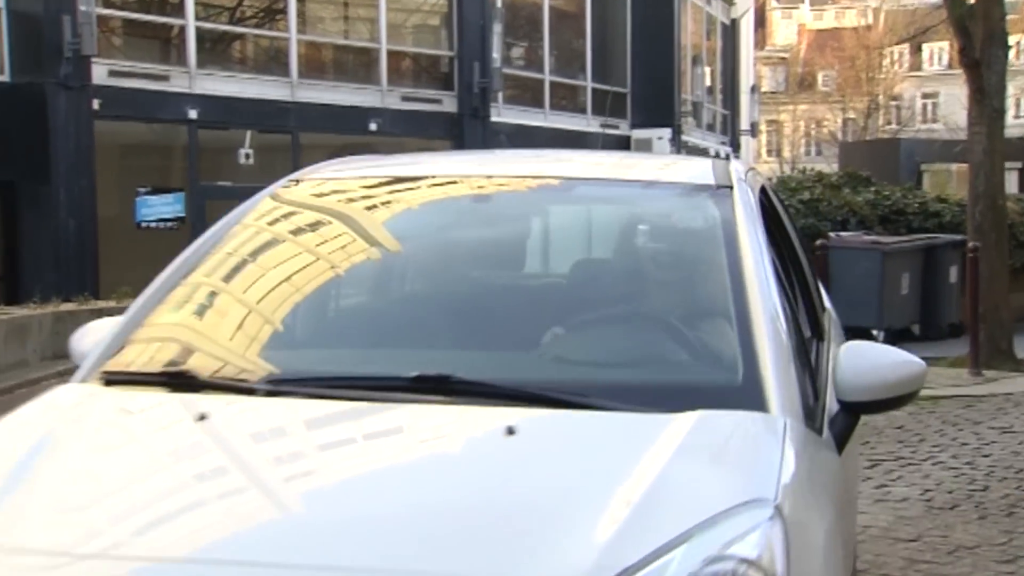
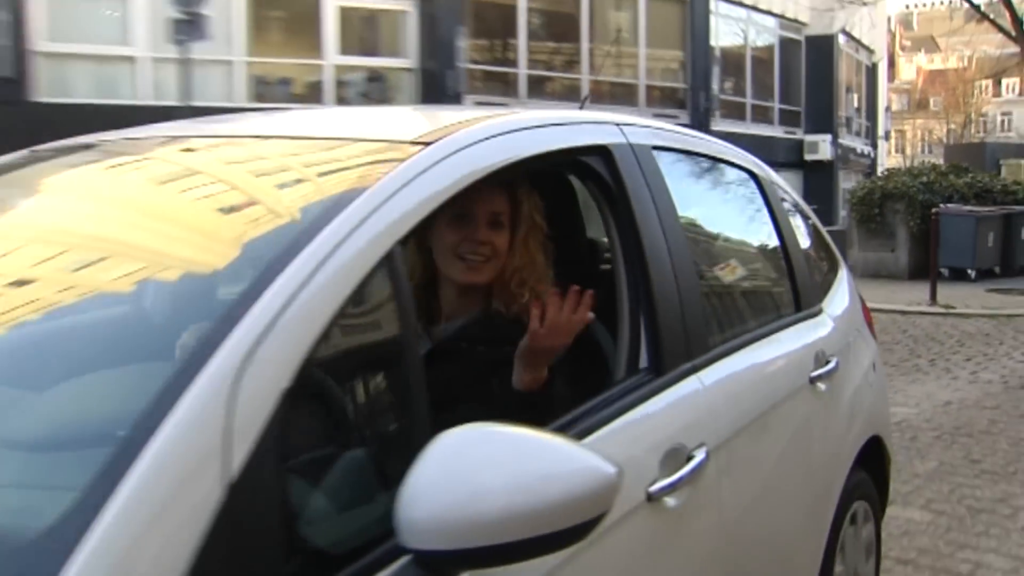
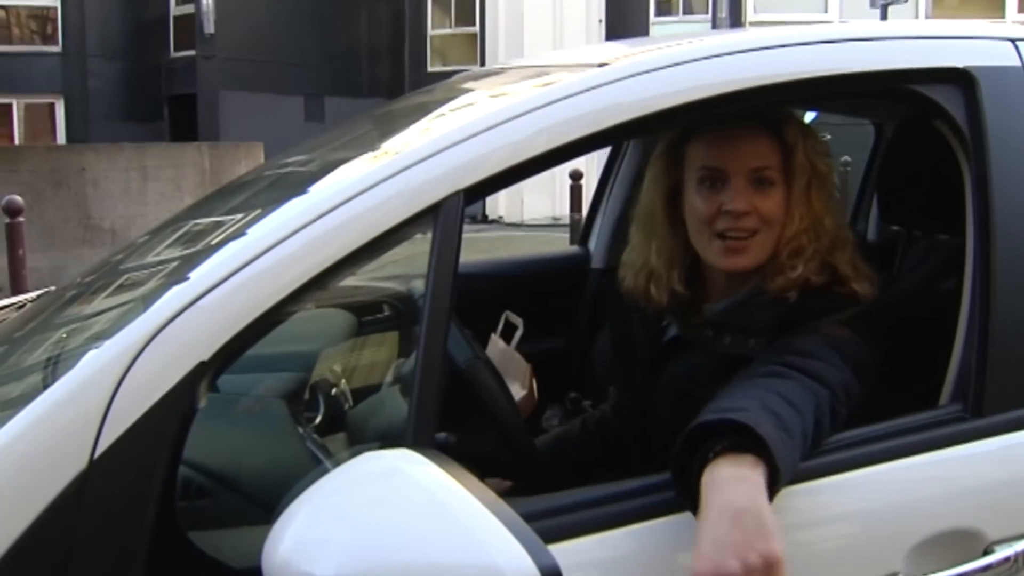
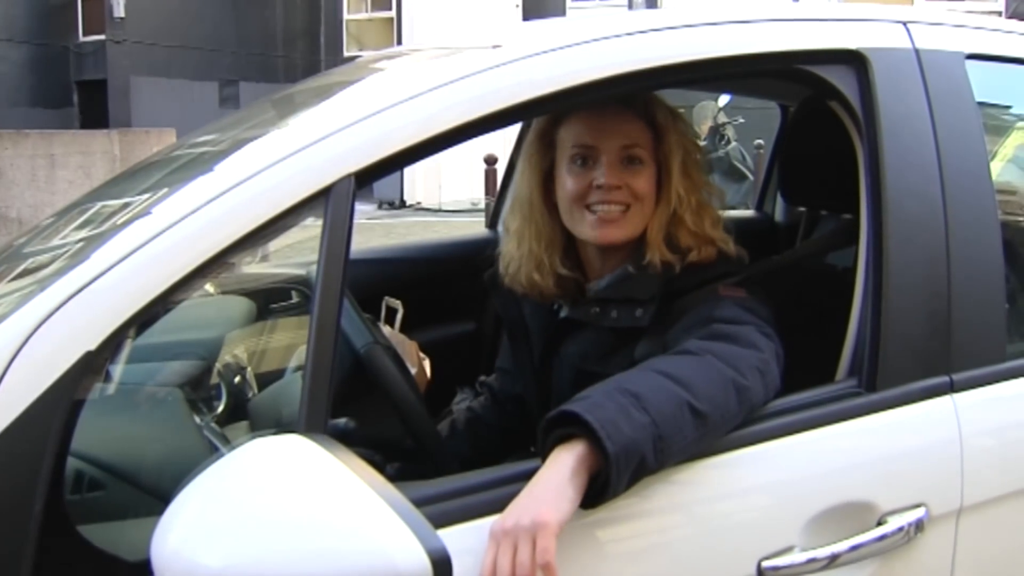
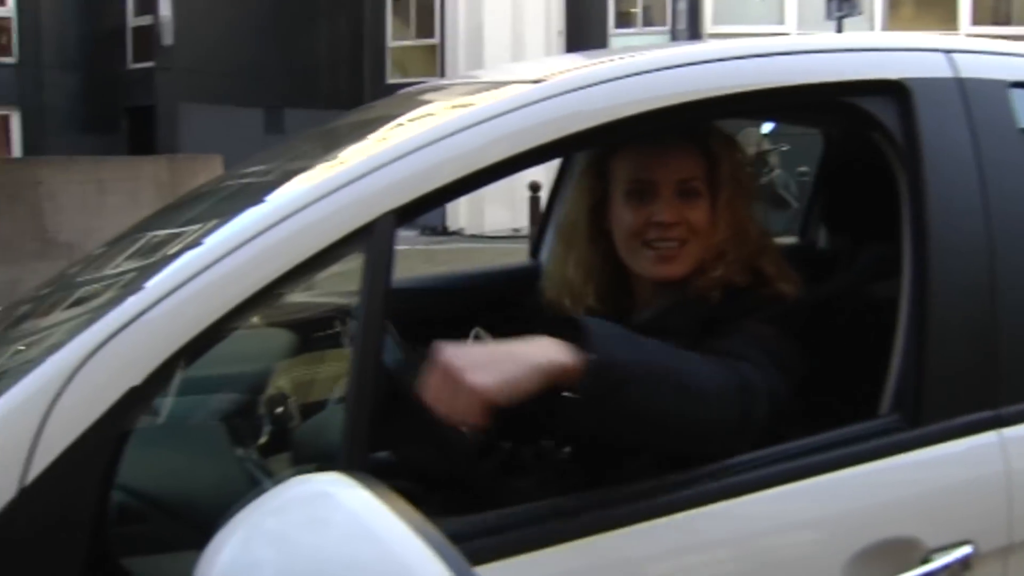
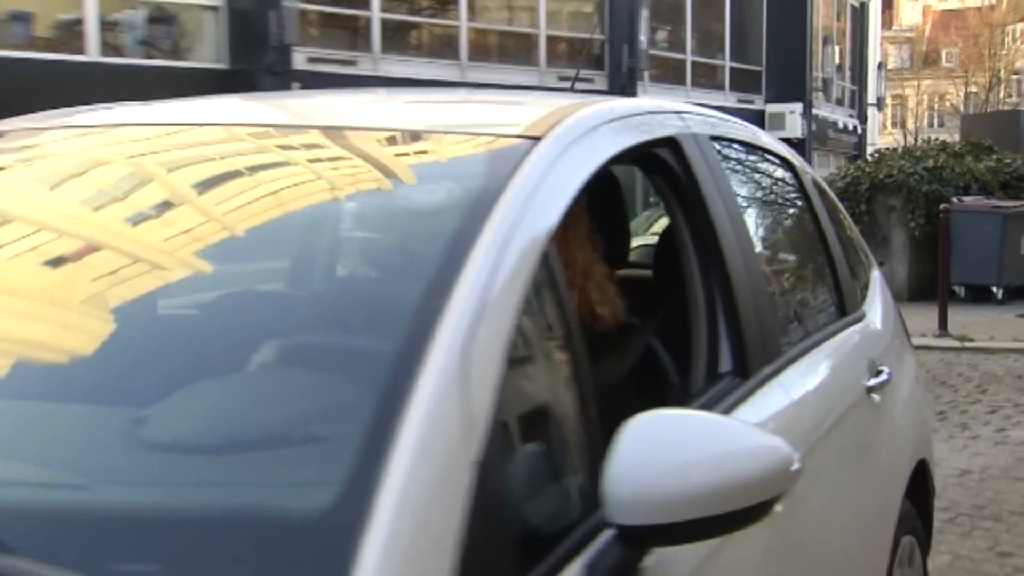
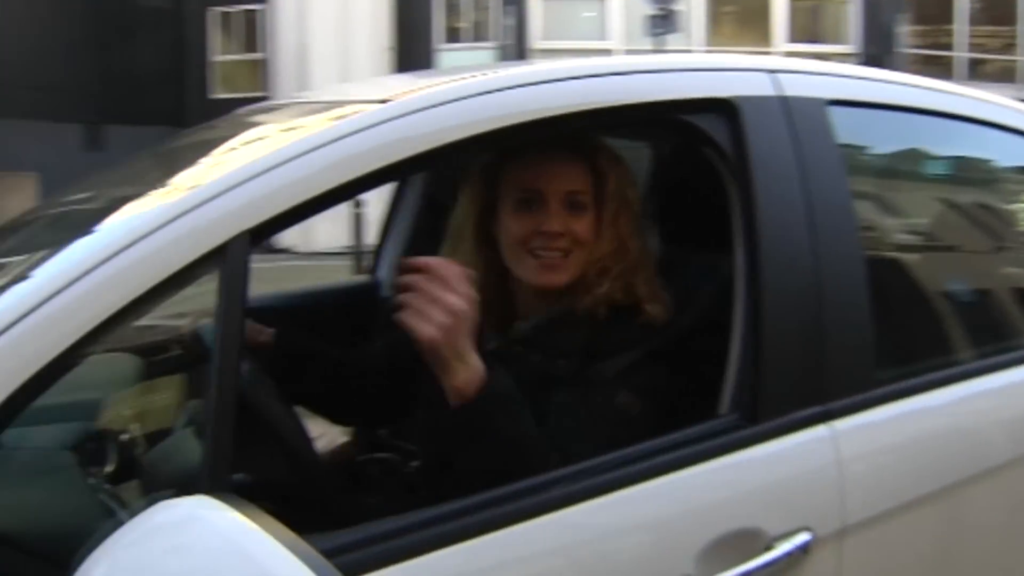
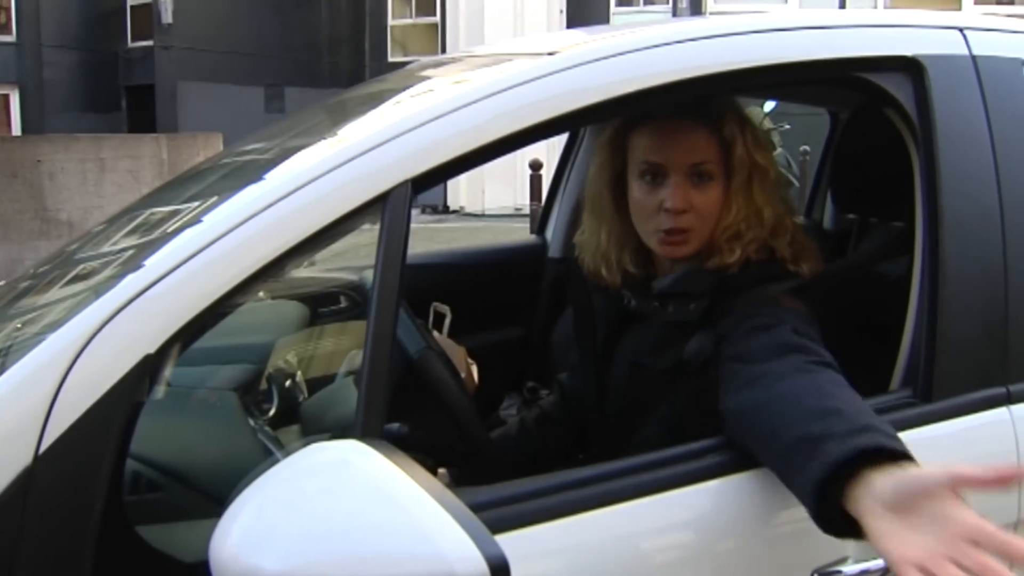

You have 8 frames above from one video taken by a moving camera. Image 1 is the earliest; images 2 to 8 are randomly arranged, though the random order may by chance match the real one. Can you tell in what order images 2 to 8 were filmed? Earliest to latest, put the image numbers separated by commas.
6, 2, 7, 5, 3, 8, 4
